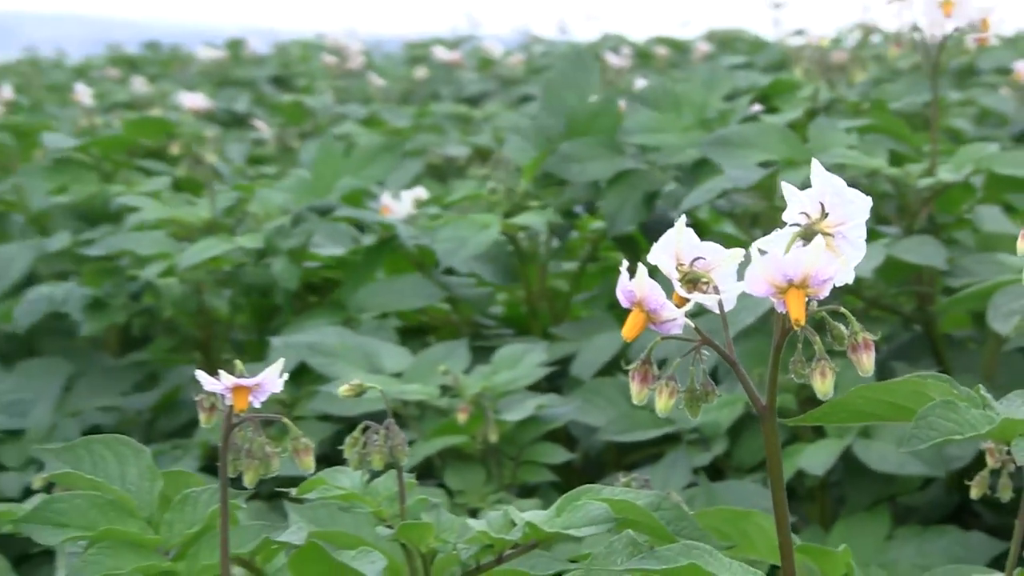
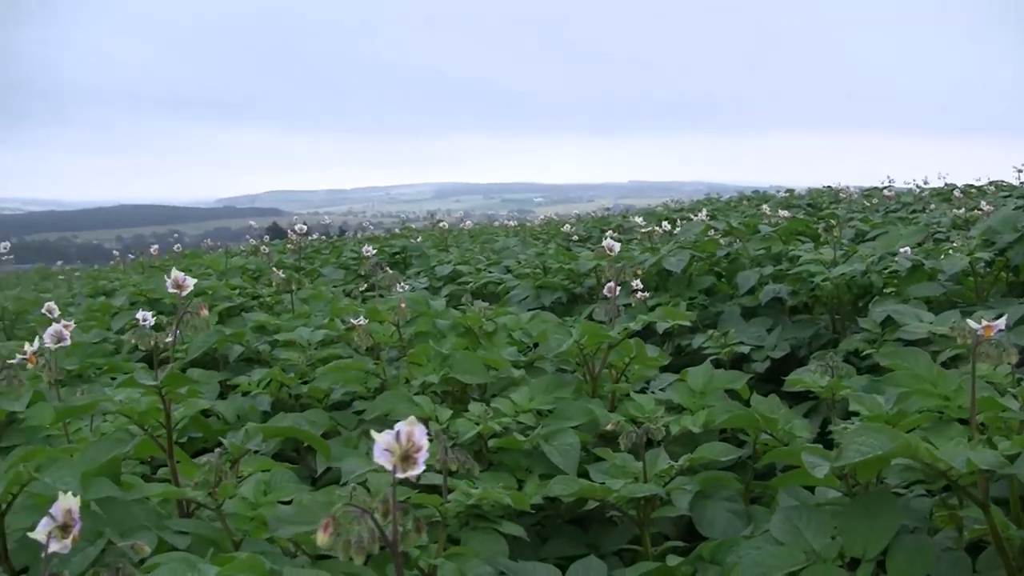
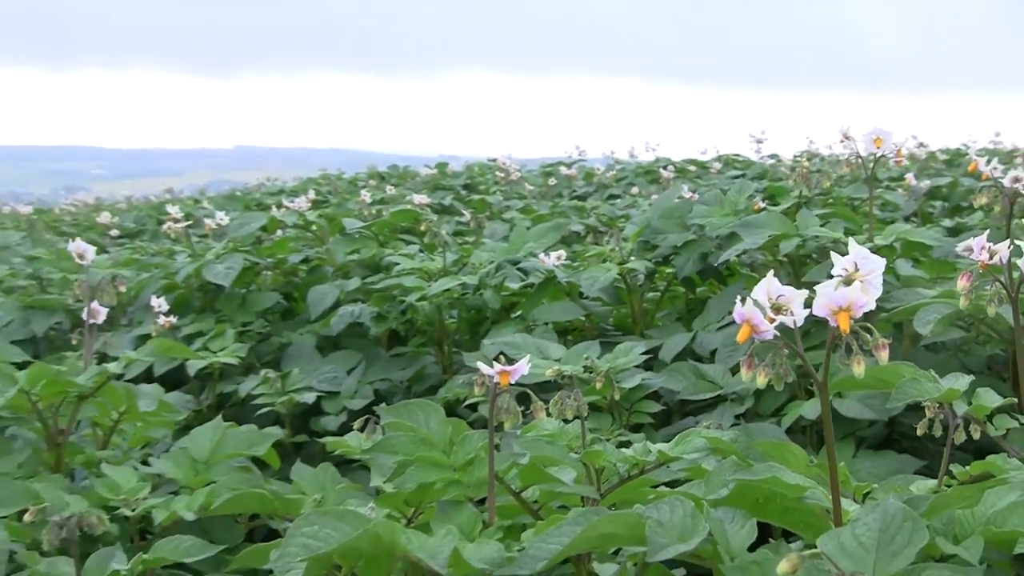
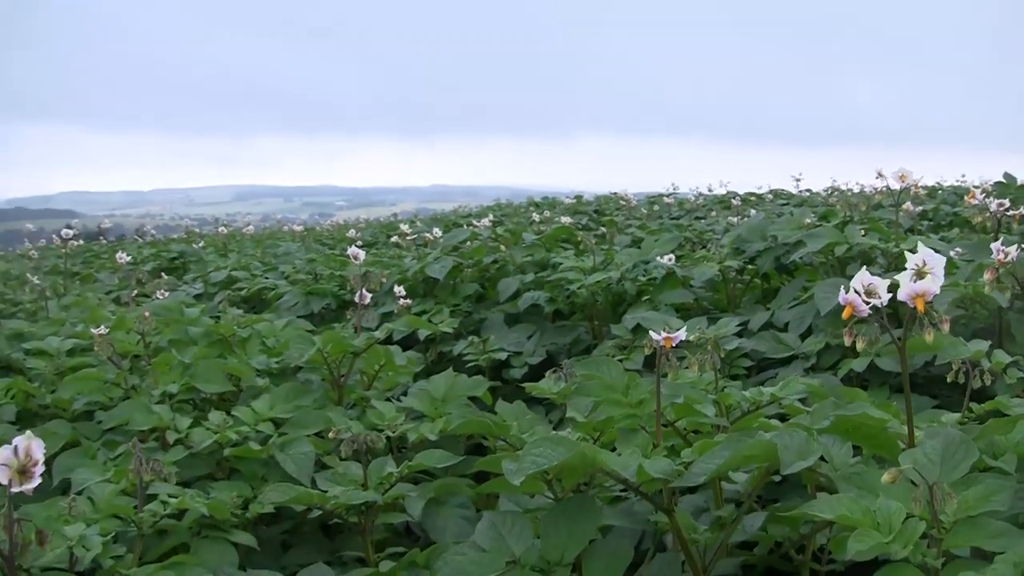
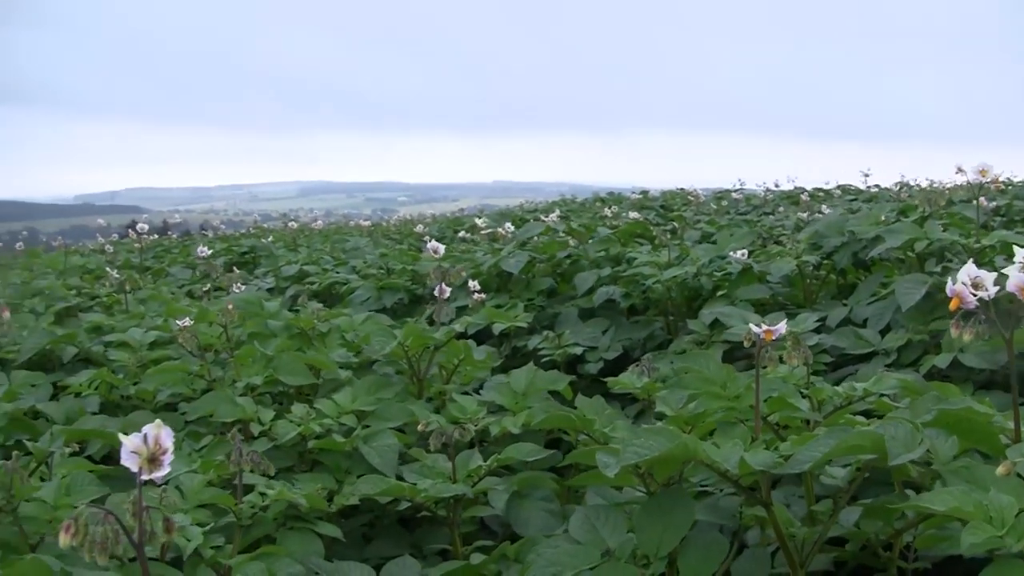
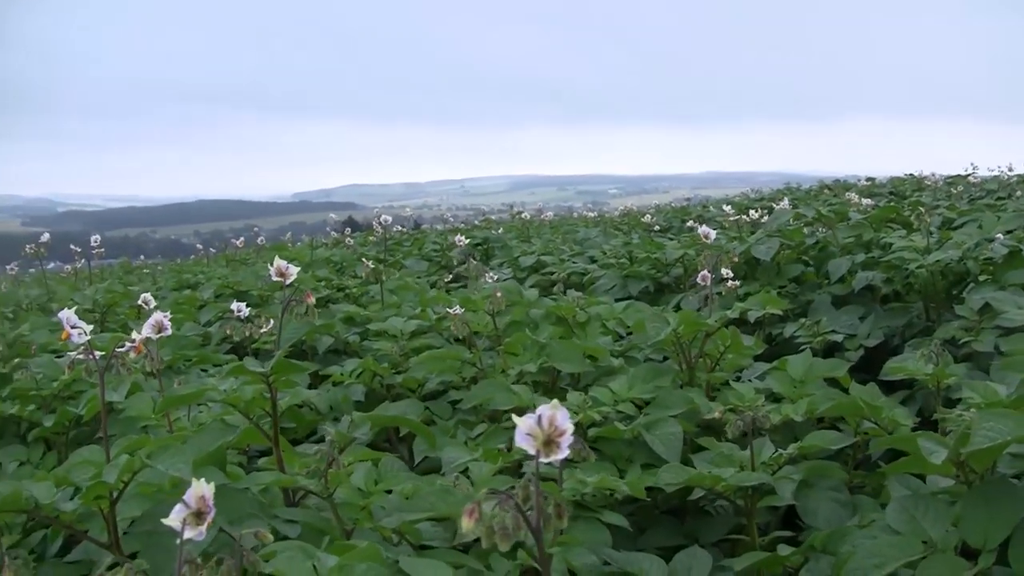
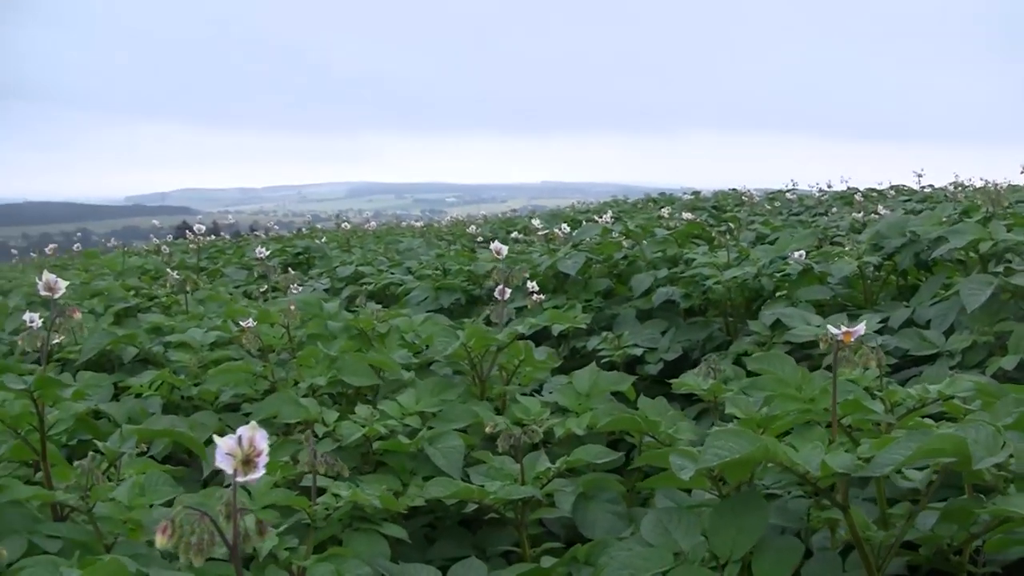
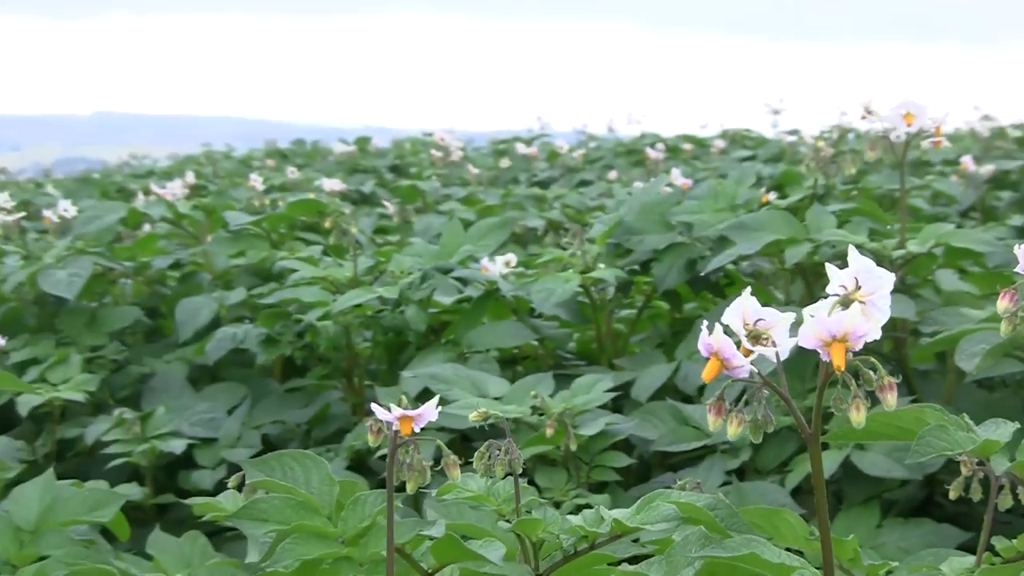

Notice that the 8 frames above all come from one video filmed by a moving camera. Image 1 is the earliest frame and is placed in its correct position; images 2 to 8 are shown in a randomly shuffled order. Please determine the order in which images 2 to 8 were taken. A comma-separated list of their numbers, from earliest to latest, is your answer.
8, 3, 4, 5, 7, 2, 6
